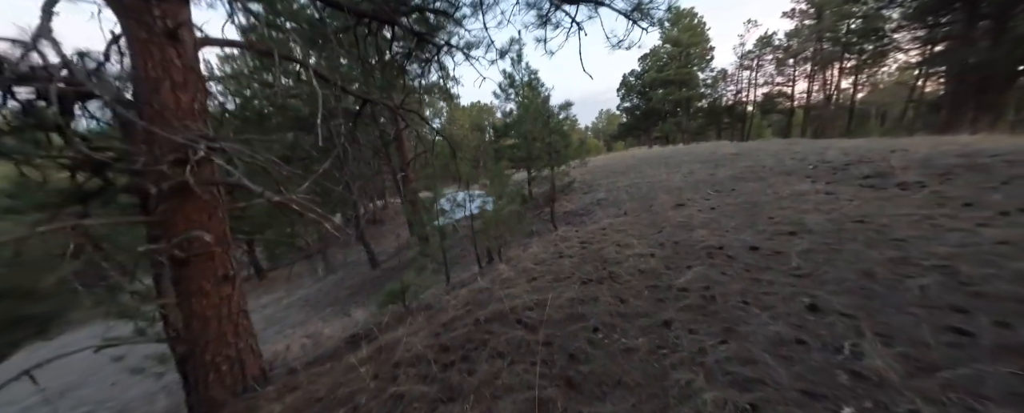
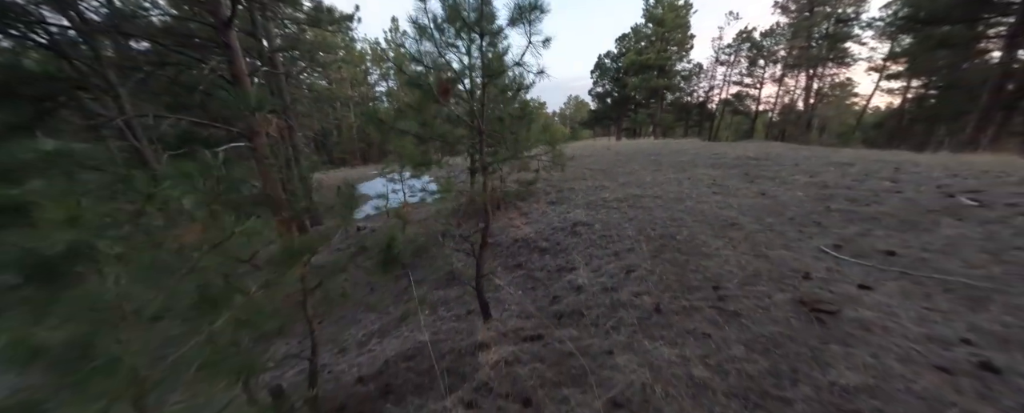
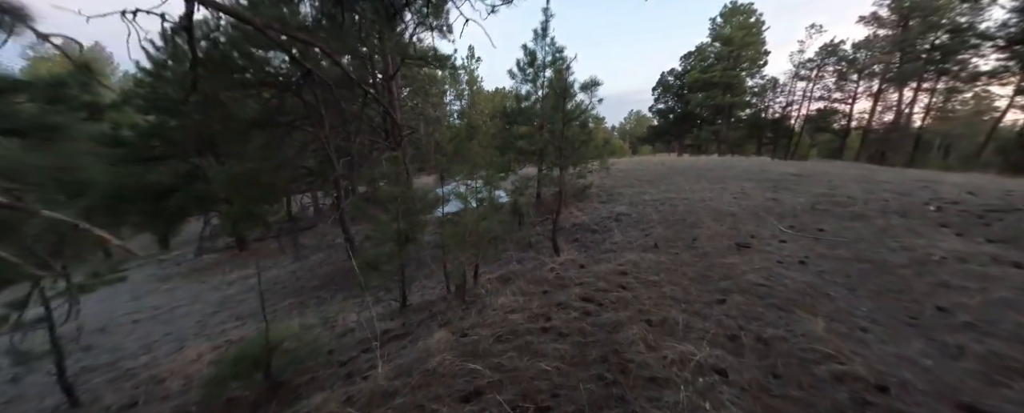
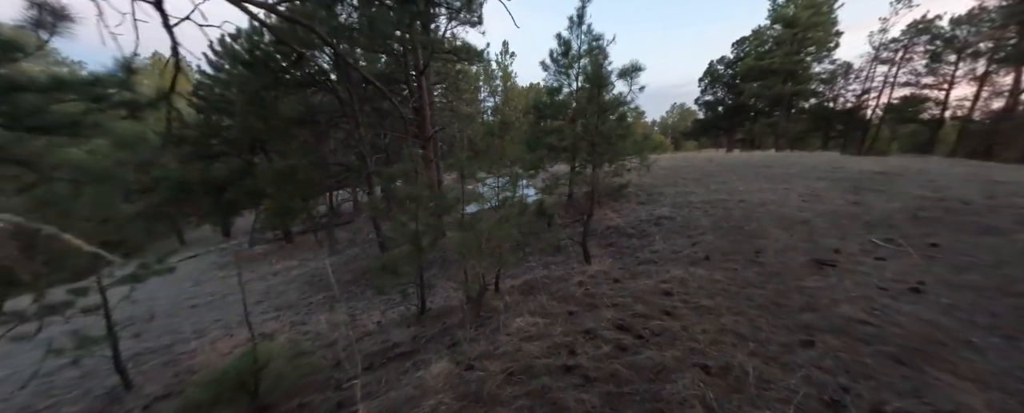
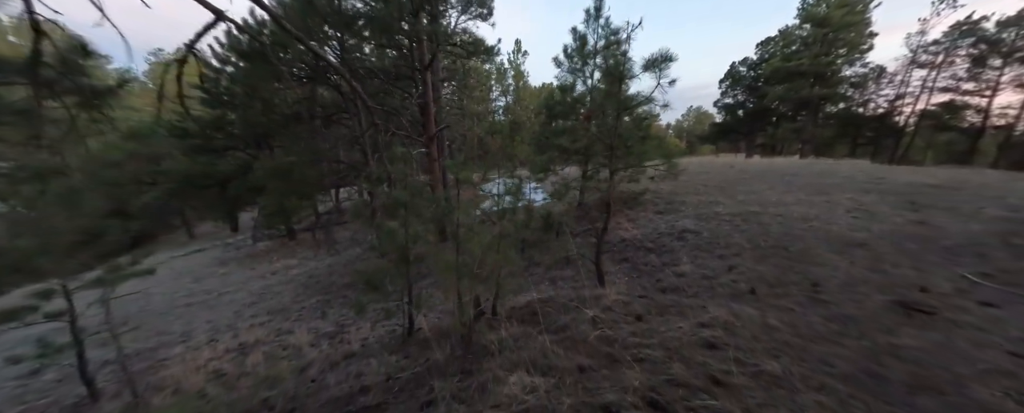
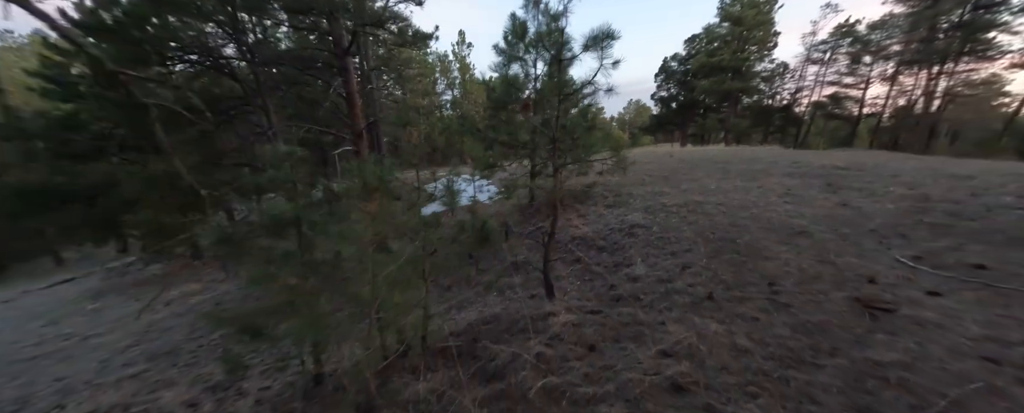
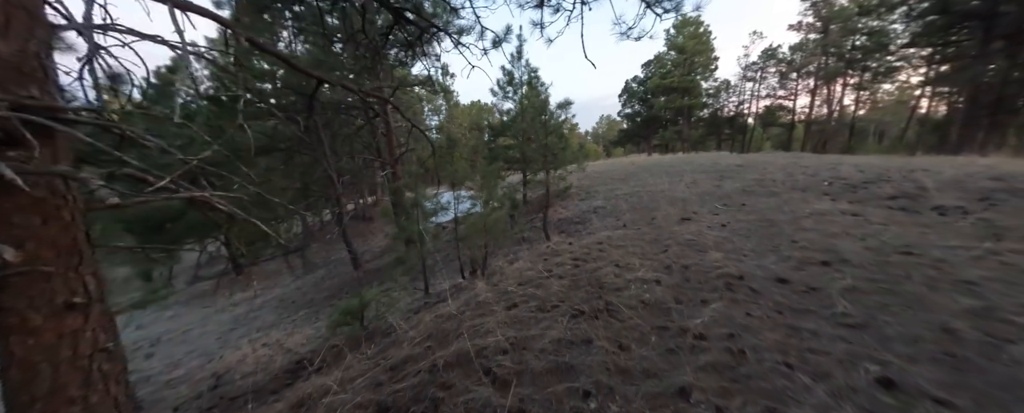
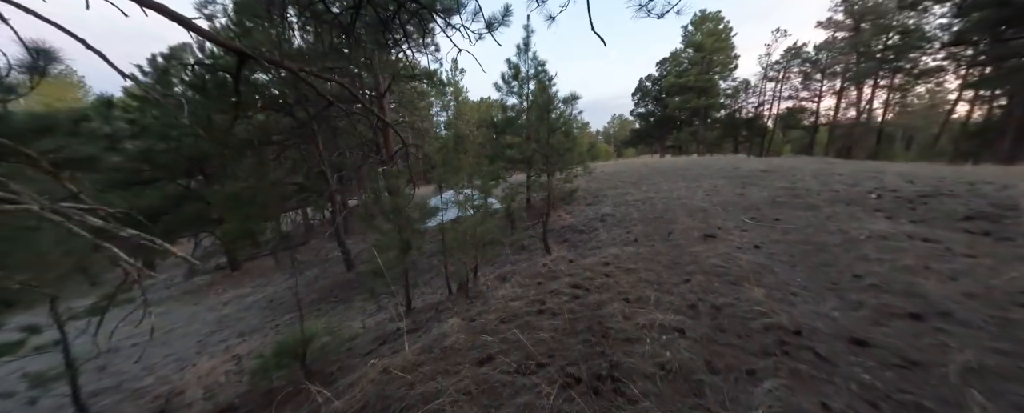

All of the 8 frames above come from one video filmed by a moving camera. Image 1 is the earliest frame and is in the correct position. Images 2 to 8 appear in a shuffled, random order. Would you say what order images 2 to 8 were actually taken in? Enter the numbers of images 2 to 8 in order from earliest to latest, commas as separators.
7, 8, 3, 4, 5, 6, 2
